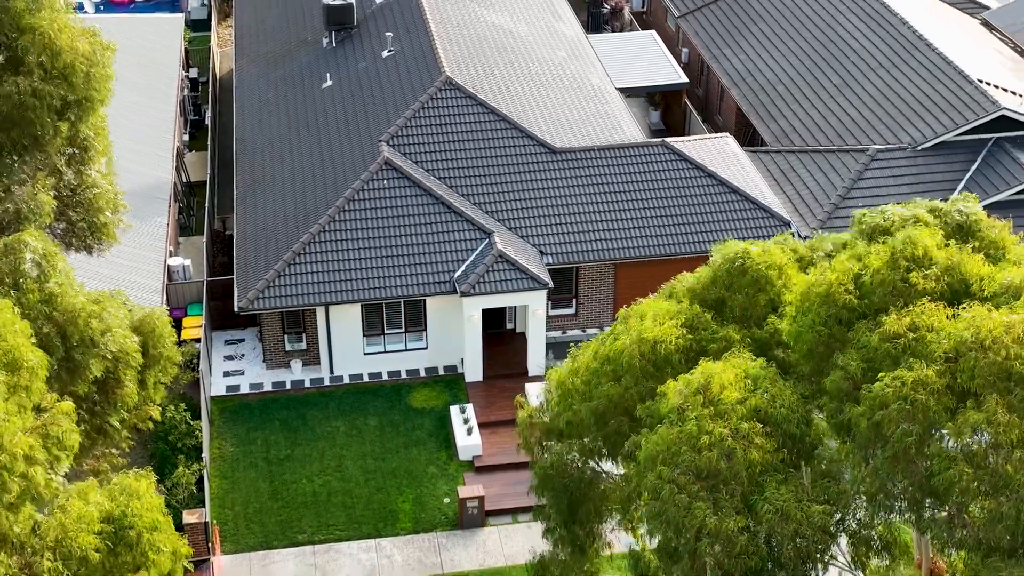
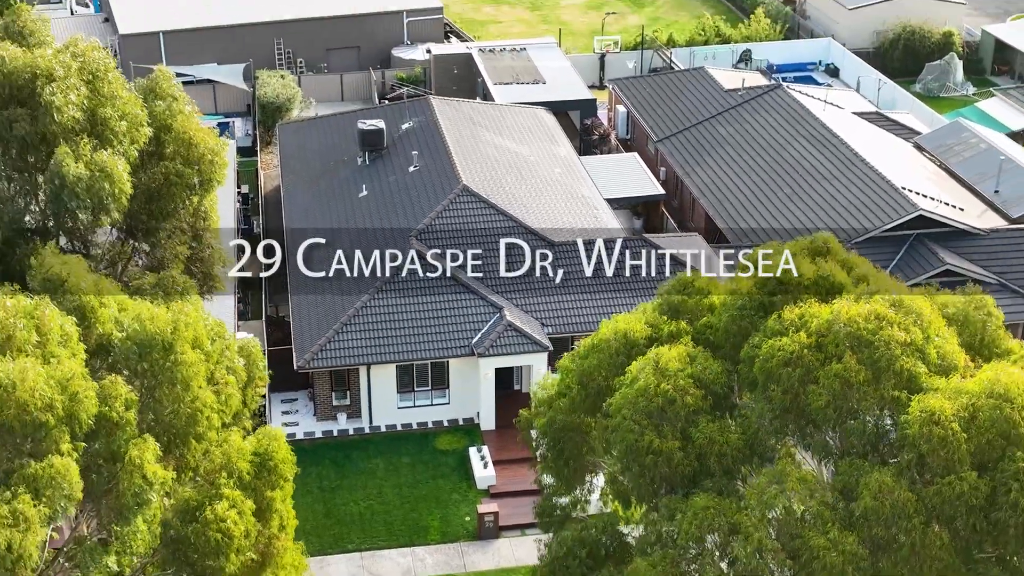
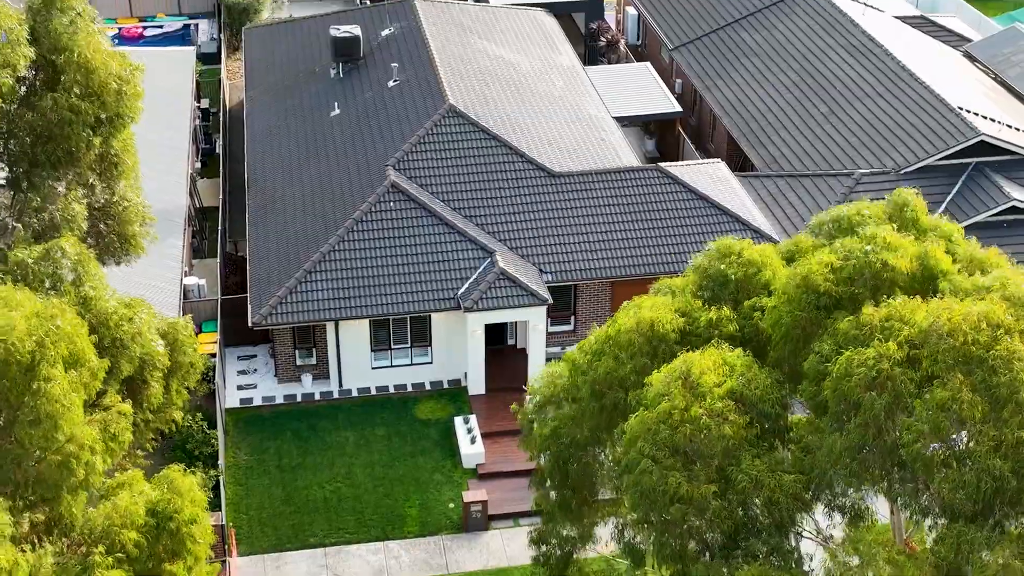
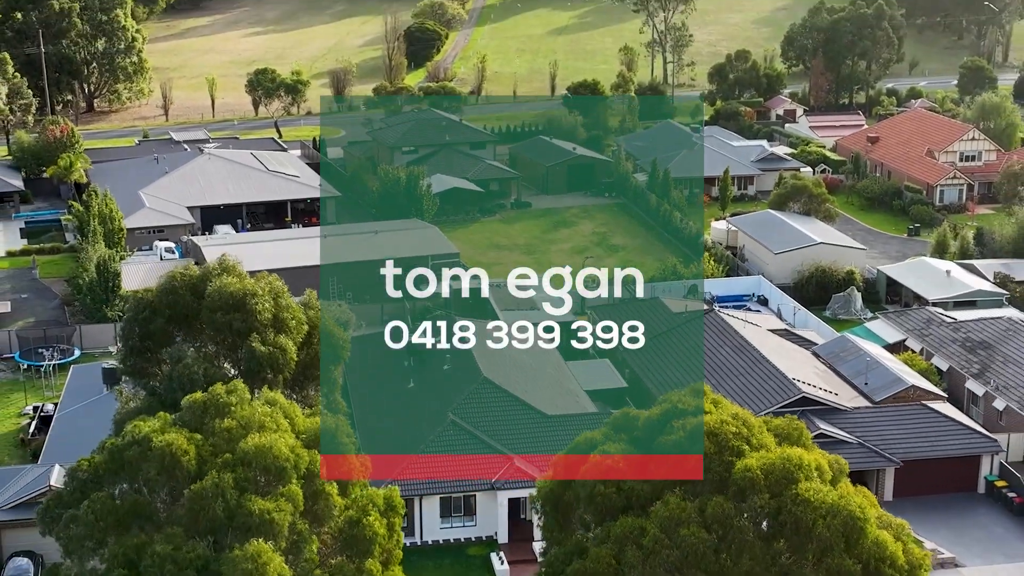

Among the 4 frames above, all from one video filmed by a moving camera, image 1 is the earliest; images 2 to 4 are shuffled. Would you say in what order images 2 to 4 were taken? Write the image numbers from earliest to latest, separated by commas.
3, 2, 4
